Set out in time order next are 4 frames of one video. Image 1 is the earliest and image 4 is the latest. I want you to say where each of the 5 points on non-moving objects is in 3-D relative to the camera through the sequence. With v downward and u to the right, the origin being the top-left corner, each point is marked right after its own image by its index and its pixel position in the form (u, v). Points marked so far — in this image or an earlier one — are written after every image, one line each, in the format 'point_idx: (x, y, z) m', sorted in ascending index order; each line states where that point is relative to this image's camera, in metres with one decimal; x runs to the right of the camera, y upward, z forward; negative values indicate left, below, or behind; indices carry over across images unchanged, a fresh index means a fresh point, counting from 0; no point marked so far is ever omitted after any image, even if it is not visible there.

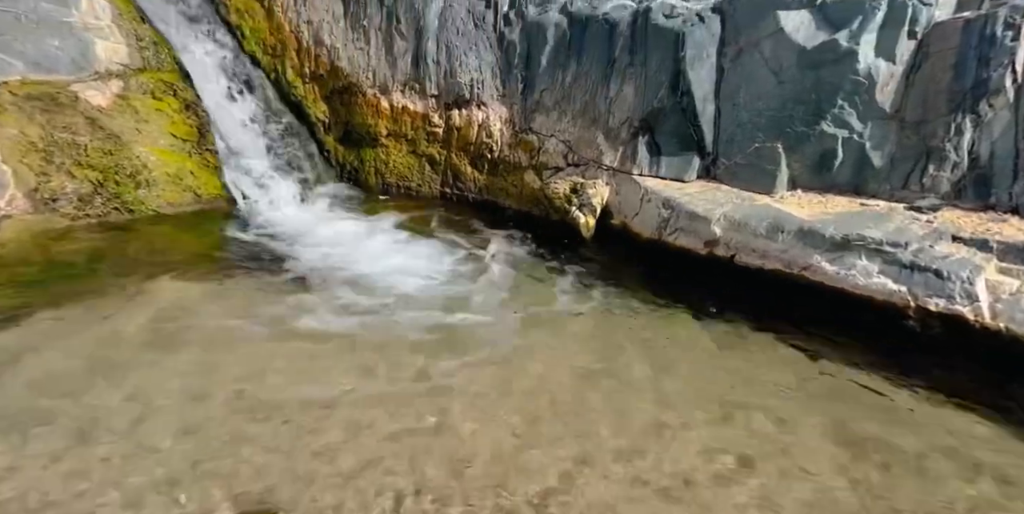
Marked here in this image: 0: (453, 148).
0: (-0.9, +1.6, +7.9) m
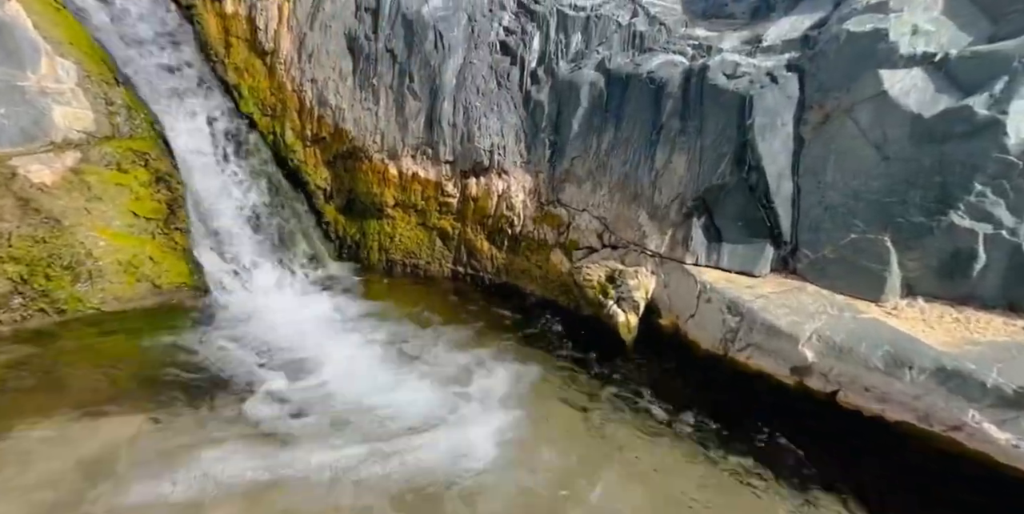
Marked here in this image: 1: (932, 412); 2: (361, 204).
0: (-0.6, +0.4, +6.8) m
1: (+2.4, -0.9, +3.1) m
2: (-1.9, +0.7, +7.0) m
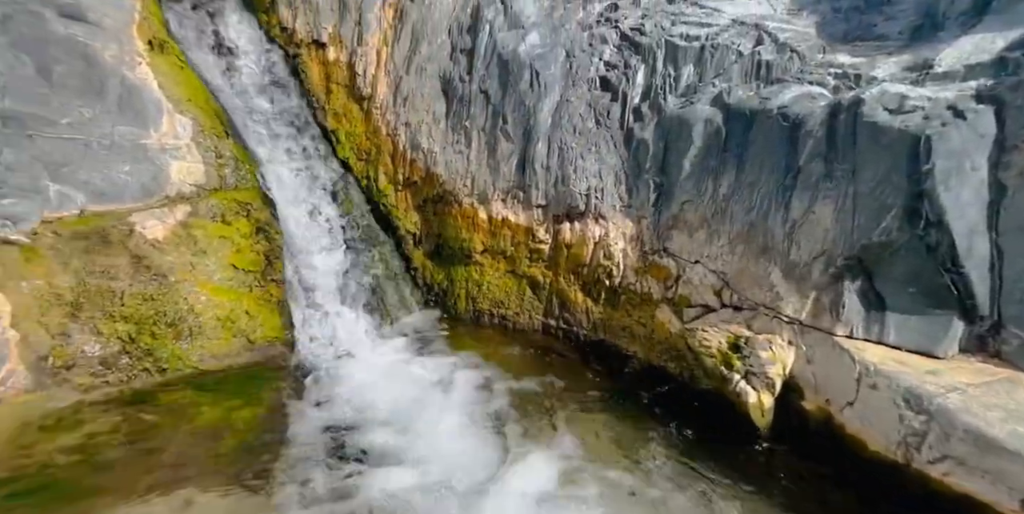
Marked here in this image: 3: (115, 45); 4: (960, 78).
0: (+0.6, -0.2, +6.2) m
1: (+3.0, -1.3, +2.1) m
2: (-0.7, 0.0, +6.6) m
3: (-4.1, +2.2, +5.6) m
4: (+3.5, +1.4, +4.2) m
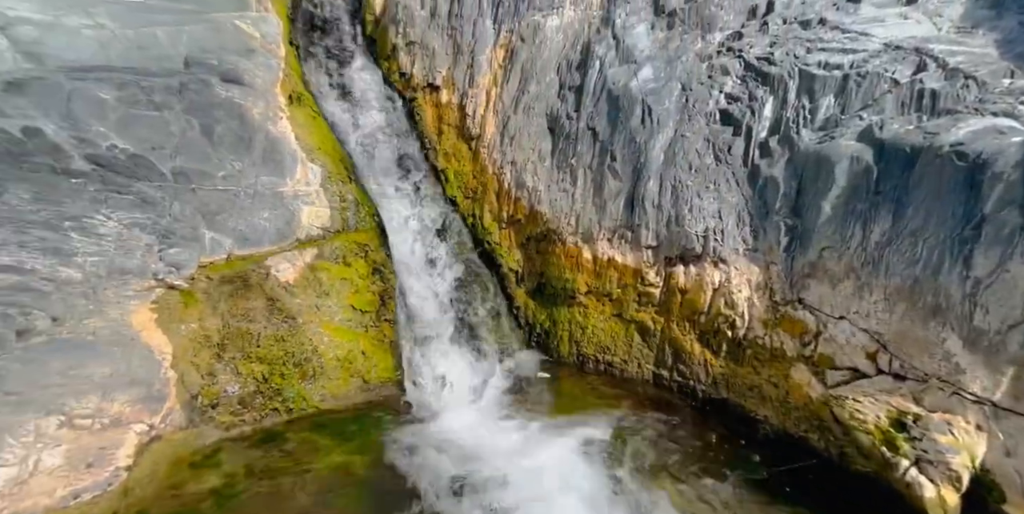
0: (+1.8, -0.7, +5.7) m
1: (+3.5, -1.7, +1.1) m
2: (+0.6, -0.5, +6.3) m
3: (-2.8, +1.7, +6.0) m
4: (+4.4, +0.9, +3.3) m
